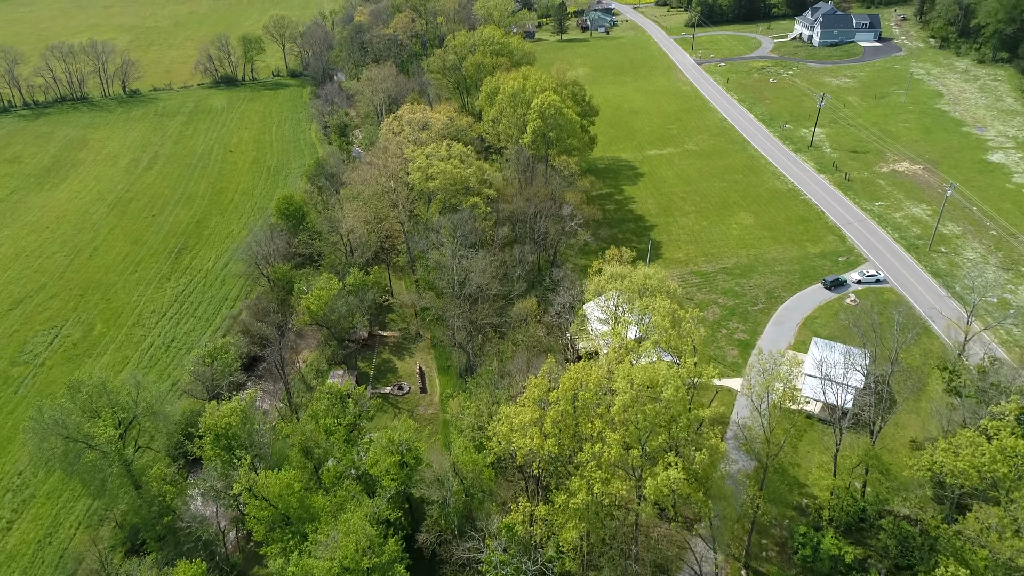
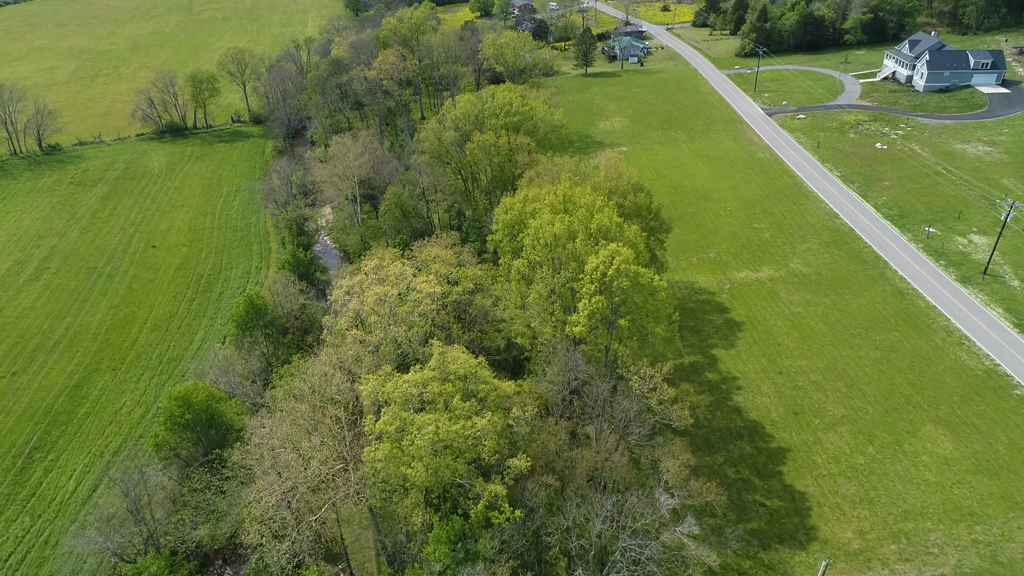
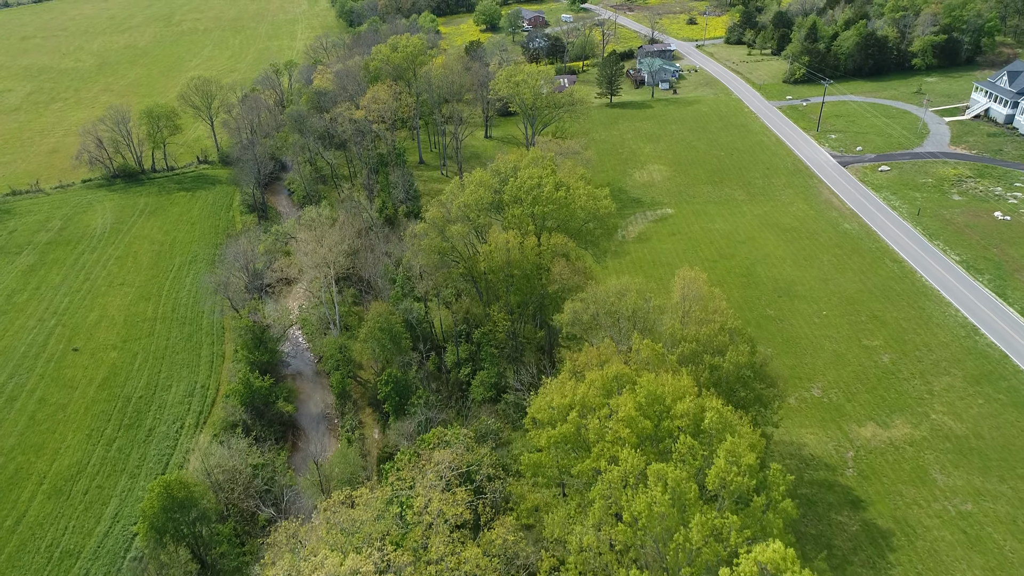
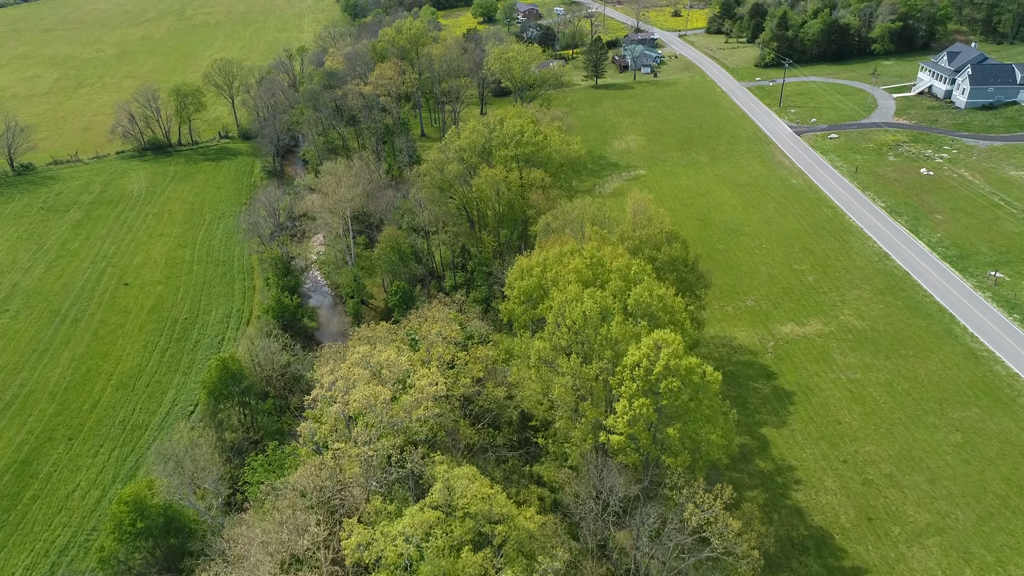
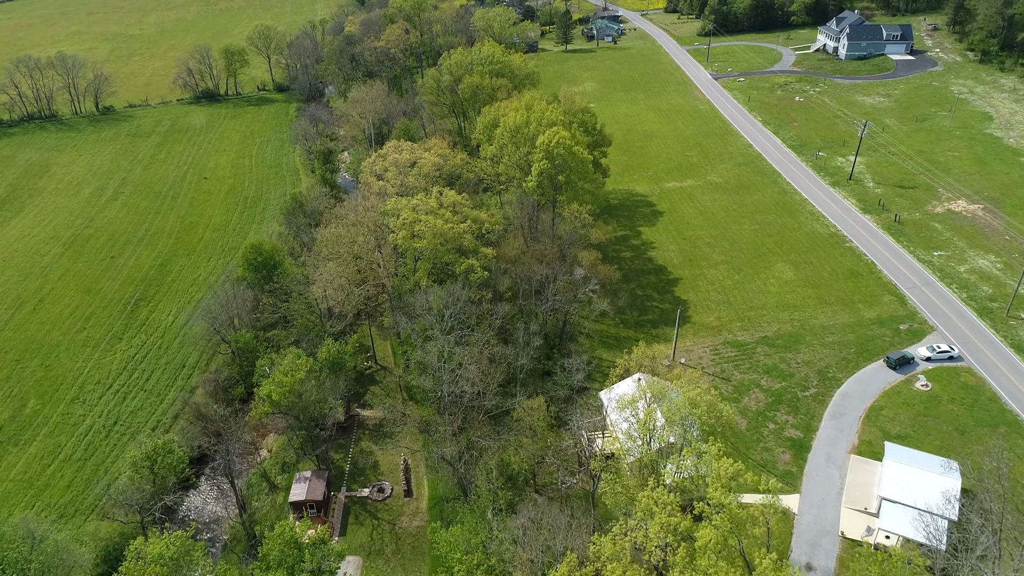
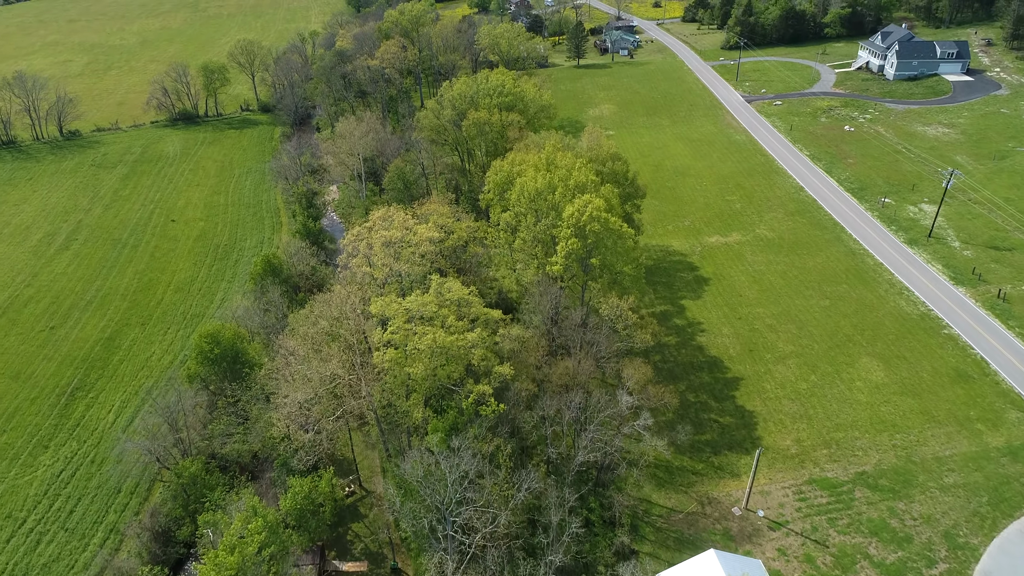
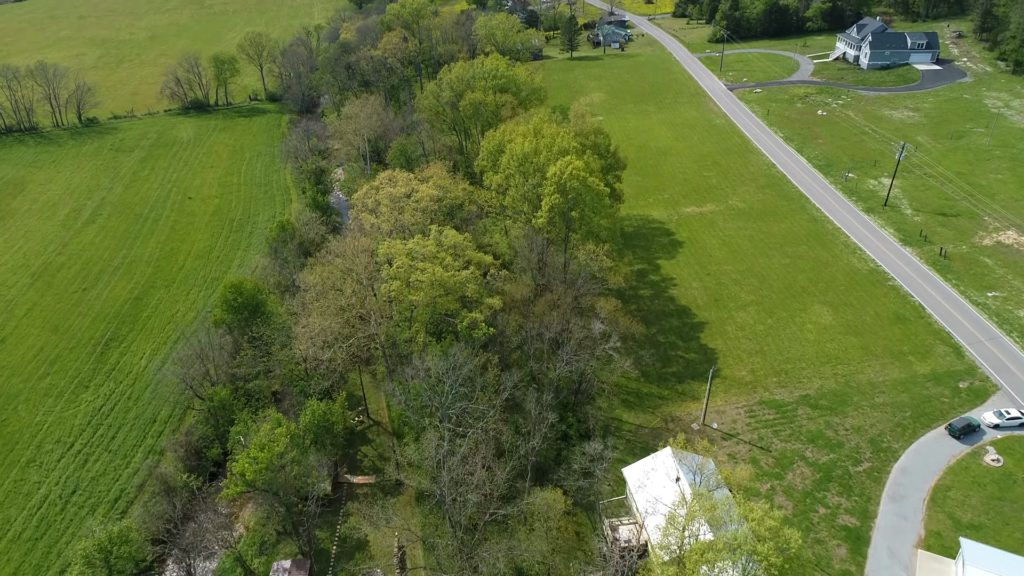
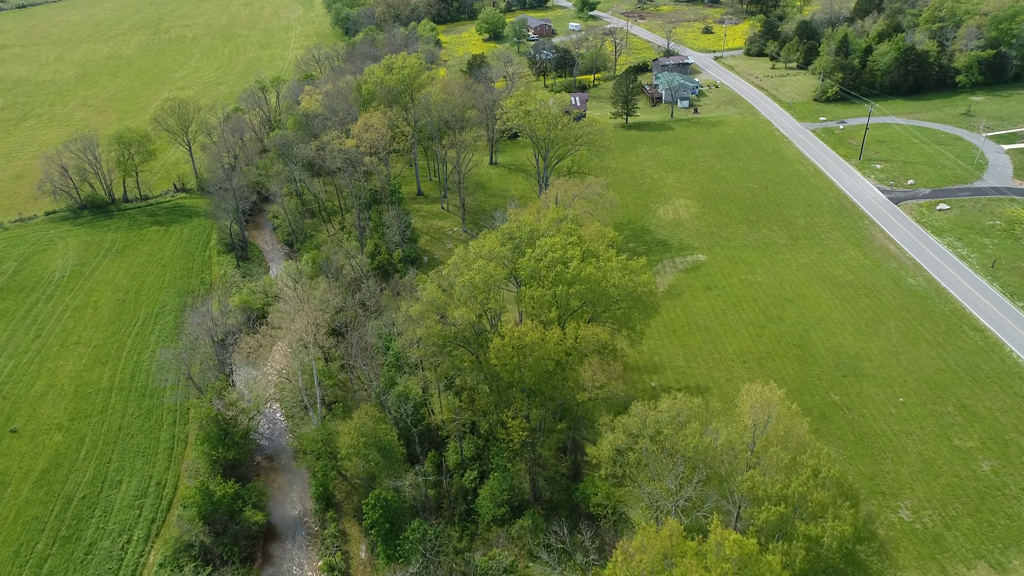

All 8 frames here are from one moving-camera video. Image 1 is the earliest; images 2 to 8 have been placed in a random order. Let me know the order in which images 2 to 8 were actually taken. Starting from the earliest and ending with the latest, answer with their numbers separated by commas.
5, 7, 6, 2, 4, 3, 8
